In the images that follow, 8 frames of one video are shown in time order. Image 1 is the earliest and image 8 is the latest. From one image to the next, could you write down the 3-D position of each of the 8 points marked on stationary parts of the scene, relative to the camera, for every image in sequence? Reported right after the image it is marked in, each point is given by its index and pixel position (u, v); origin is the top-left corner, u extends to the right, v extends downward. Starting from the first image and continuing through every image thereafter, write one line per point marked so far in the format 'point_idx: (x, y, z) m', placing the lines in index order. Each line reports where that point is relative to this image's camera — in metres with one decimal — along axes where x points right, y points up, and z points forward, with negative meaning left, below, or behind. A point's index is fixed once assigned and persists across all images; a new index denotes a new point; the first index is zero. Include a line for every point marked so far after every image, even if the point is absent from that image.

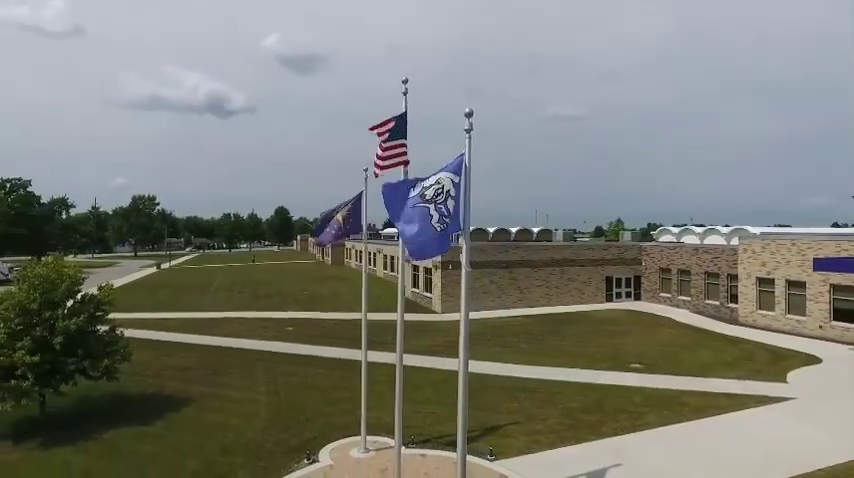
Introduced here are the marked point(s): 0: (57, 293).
0: (-10.3, -1.5, +14.6) m
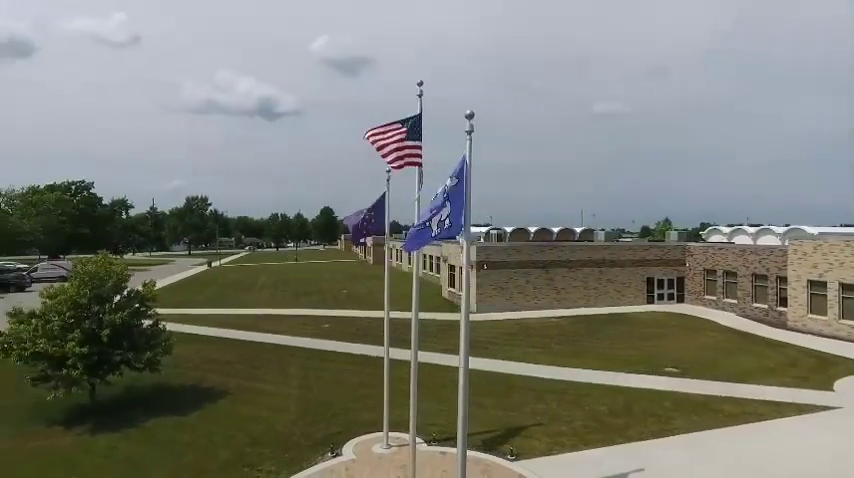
0: (-9.5, -1.5, +15.5) m
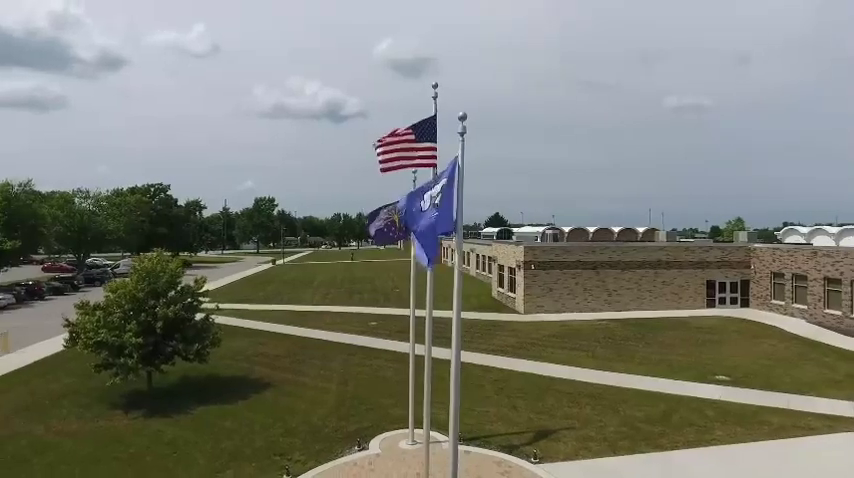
0: (-8.5, -1.4, +16.8) m
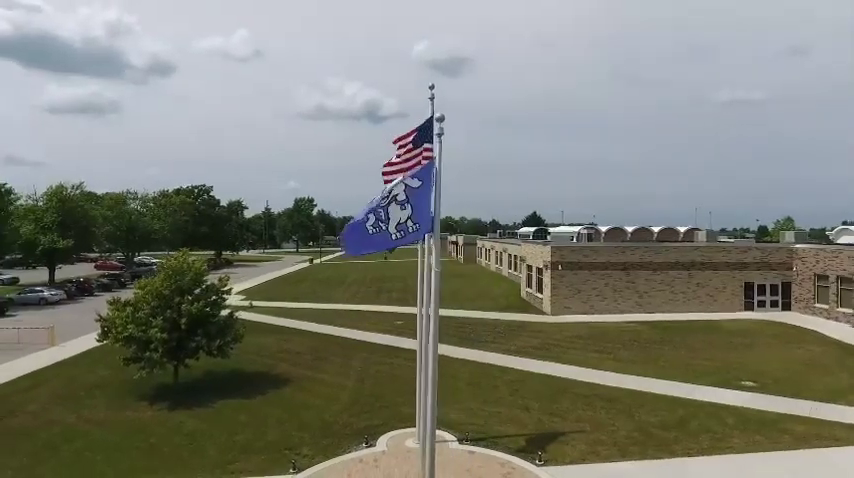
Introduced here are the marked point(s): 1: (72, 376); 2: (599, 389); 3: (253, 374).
0: (-8.1, -1.4, +17.4) m
1: (-13.2, -5.1, +19.5) m
2: (+5.6, -4.8, +17.0) m
3: (-6.5, -5.0, +19.6) m
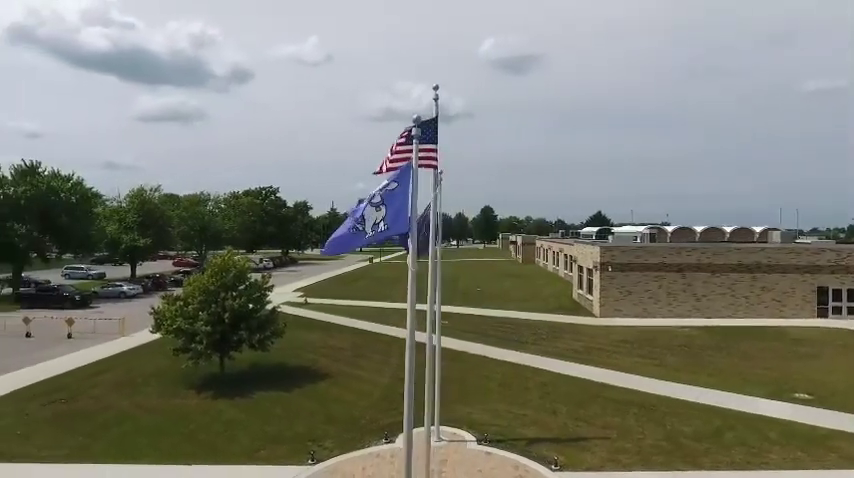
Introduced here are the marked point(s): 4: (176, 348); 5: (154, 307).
0: (-7.0, -1.4, +18.5) m
1: (-11.8, -5.0, +21.1) m
2: (+6.5, -4.8, +16.3) m
3: (-5.2, -5.0, +20.4) m
4: (-8.8, -3.8, +18.4) m
5: (-9.7, -2.4, +18.7) m
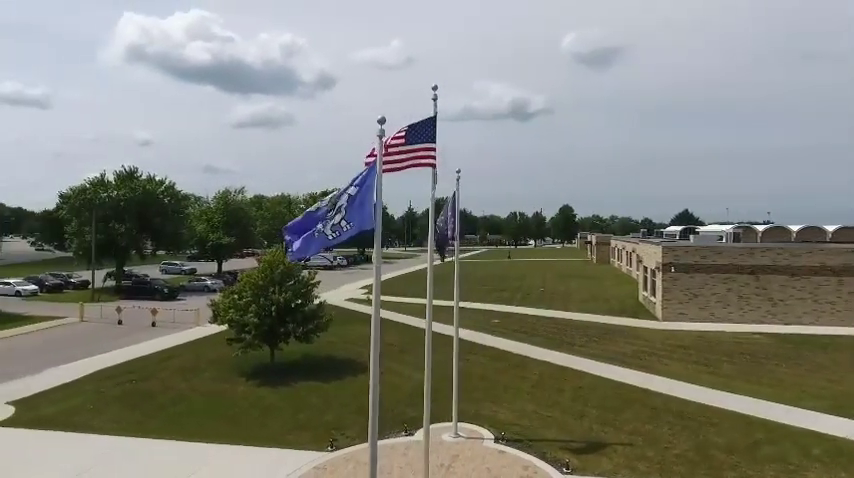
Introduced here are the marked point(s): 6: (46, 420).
0: (-5.7, -1.3, +19.7) m
1: (-10.0, -4.9, +23.0) m
2: (+7.3, -4.8, +15.5) m
3: (-3.6, -4.9, +21.3) m
4: (-7.4, -3.7, +19.8) m
5: (-8.3, -2.3, +20.3) m
6: (-11.3, -5.4, +15.6) m
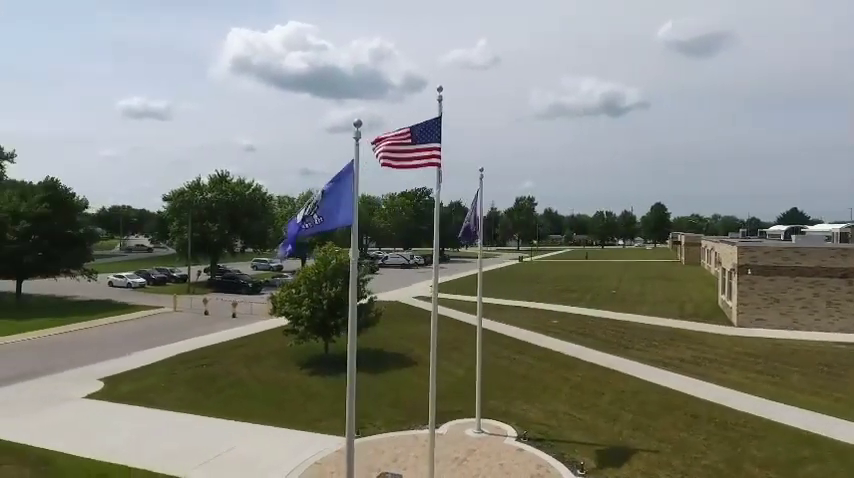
0: (-3.9, -1.2, +20.8) m
1: (-7.7, -4.8, +24.8) m
2: (+8.2, -4.8, +14.5) m
3: (-1.6, -4.9, +22.1) m
4: (-5.6, -3.6, +21.2) m
5: (-6.4, -2.2, +21.8) m
6: (-10.2, -5.3, +17.8) m
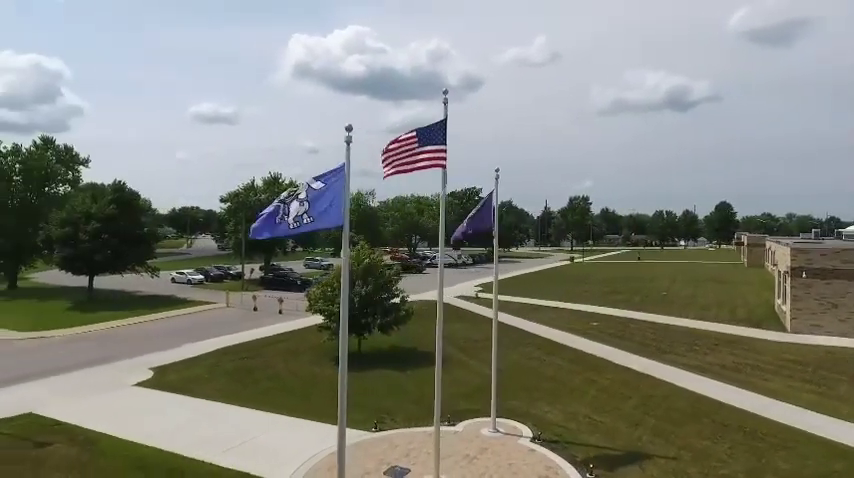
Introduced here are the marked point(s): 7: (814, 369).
0: (-2.7, -1.2, +21.3) m
1: (-6.0, -4.8, +25.8) m
2: (+8.6, -4.8, +13.8) m
3: (-0.3, -4.8, +22.4) m
4: (-4.4, -3.6, +22.0) m
5: (-5.1, -2.2, +22.6) m
6: (-9.3, -5.3, +19.0) m
7: (+13.5, -4.5, +18.2) m
